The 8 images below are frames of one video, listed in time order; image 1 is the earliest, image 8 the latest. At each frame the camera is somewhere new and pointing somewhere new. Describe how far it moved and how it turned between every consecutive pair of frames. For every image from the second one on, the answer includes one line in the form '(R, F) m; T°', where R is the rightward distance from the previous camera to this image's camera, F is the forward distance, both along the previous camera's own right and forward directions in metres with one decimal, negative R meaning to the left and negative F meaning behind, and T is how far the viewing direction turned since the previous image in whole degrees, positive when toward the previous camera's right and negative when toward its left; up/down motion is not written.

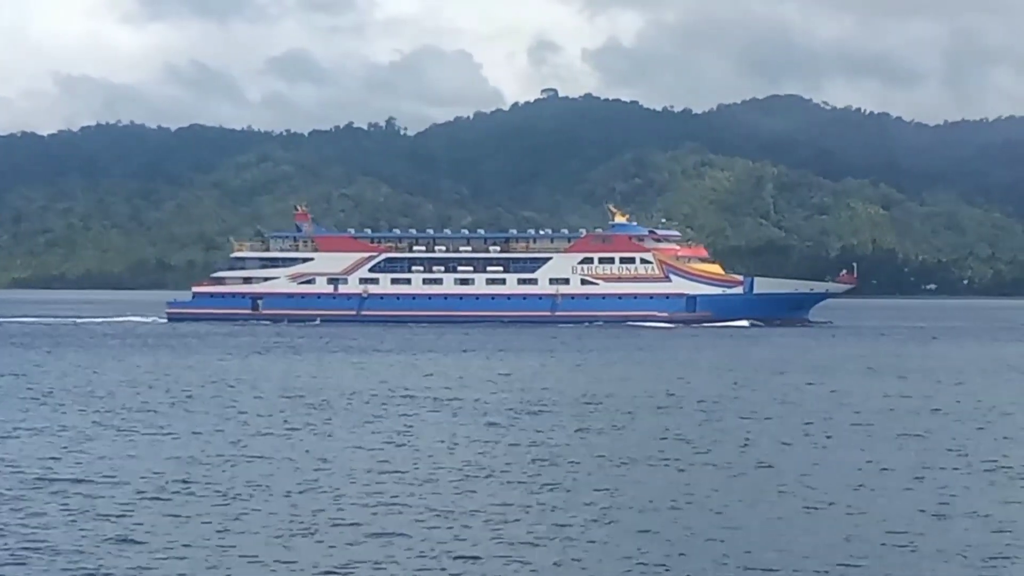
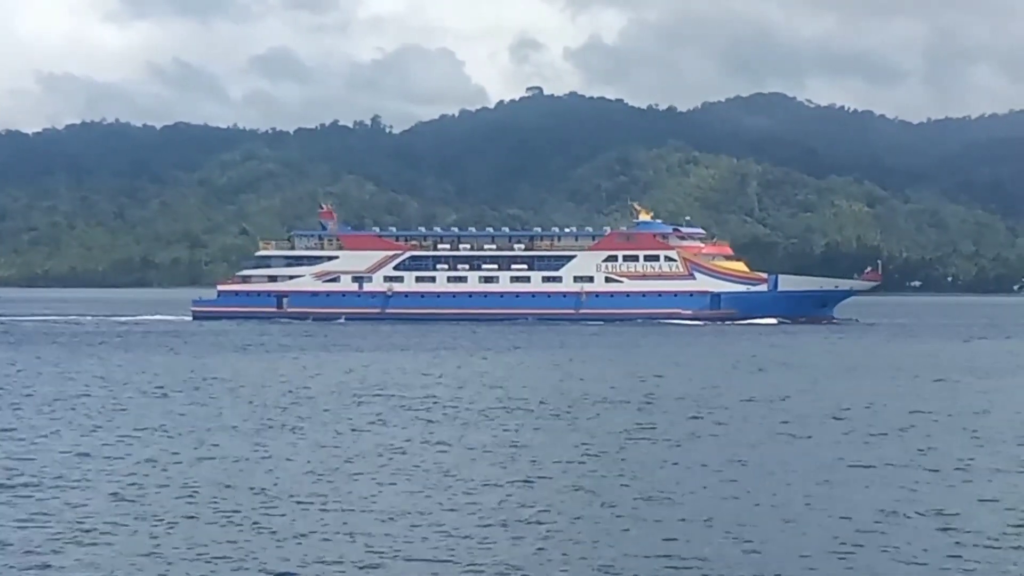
(-0.2, -0.3) m; +1°
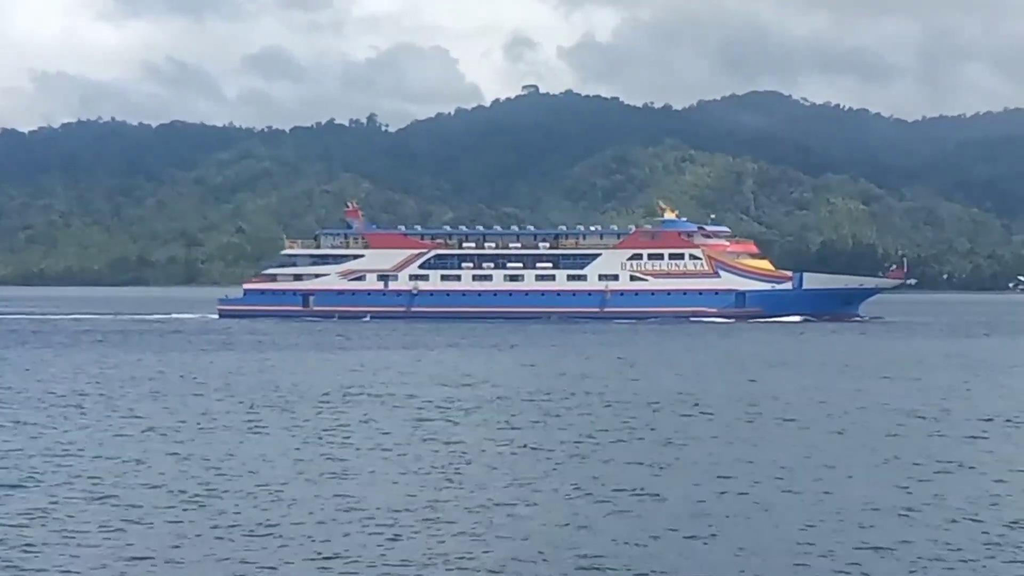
(-0.2, -0.2) m; 0°
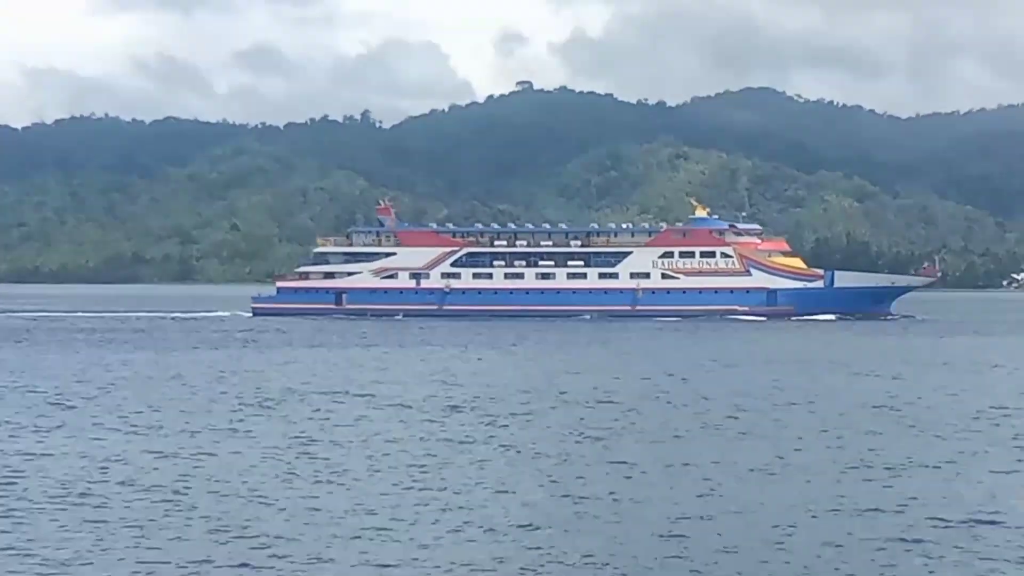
(-0.2, -0.2) m; 0°
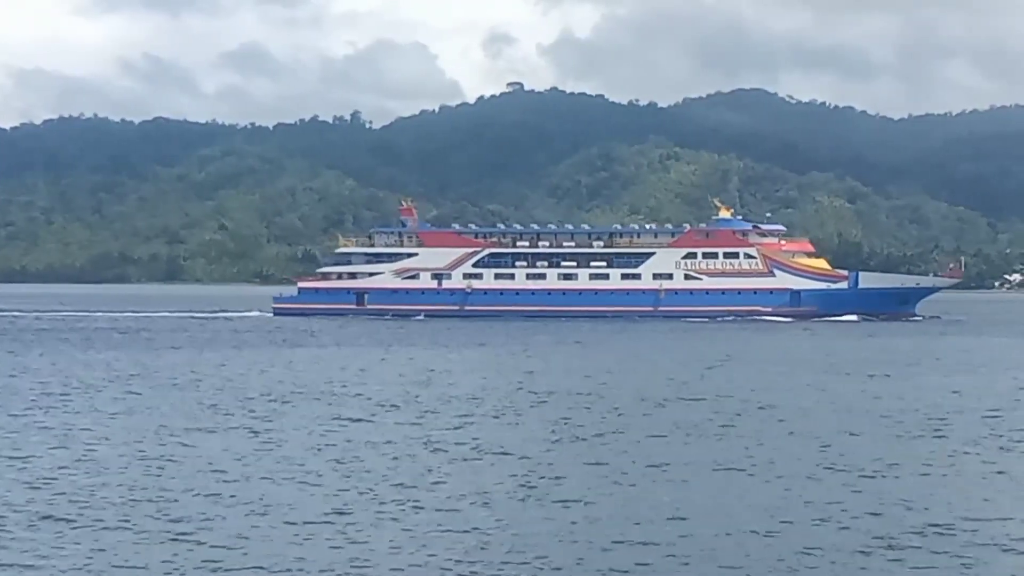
(-0.9, +0.8) m; +1°
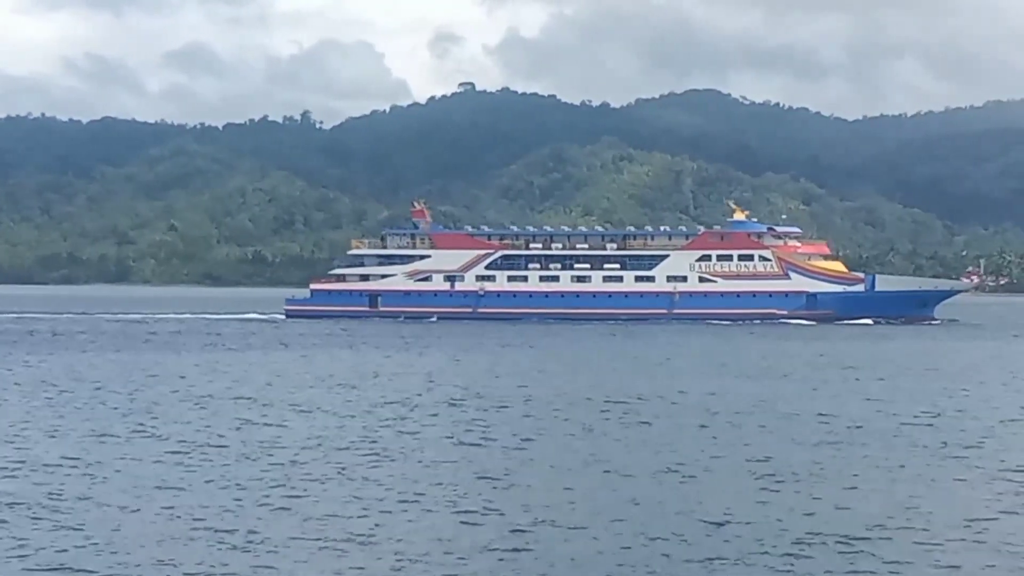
(-2.9, +0.9) m; +3°
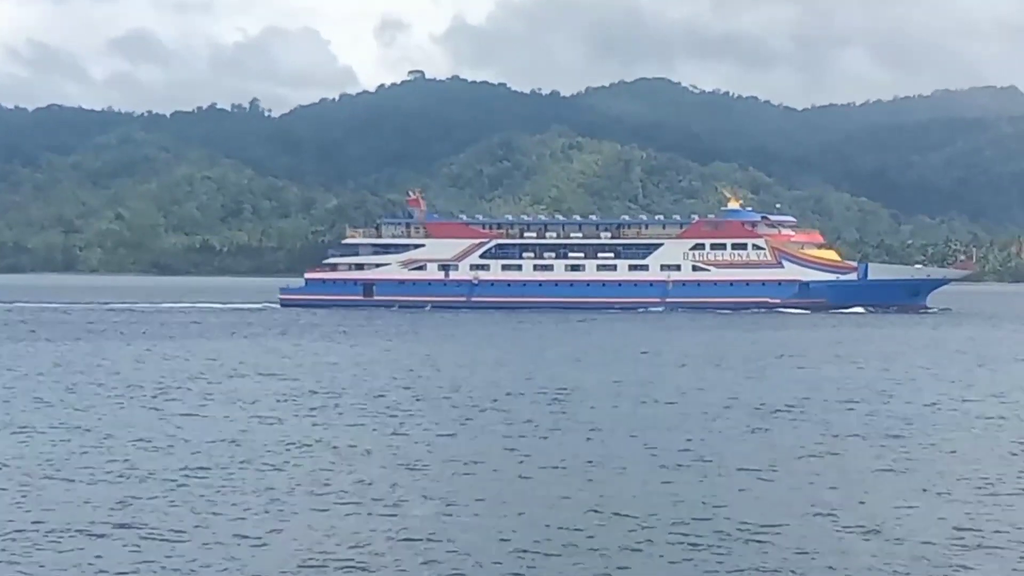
(-1.9, -1.1) m; +3°
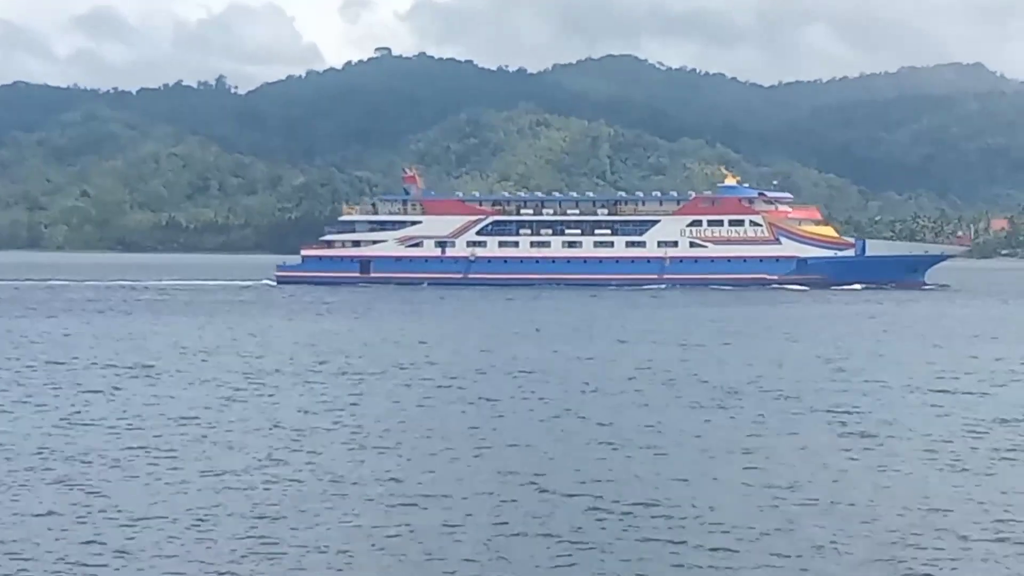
(-1.6, -1.0) m; +2°
